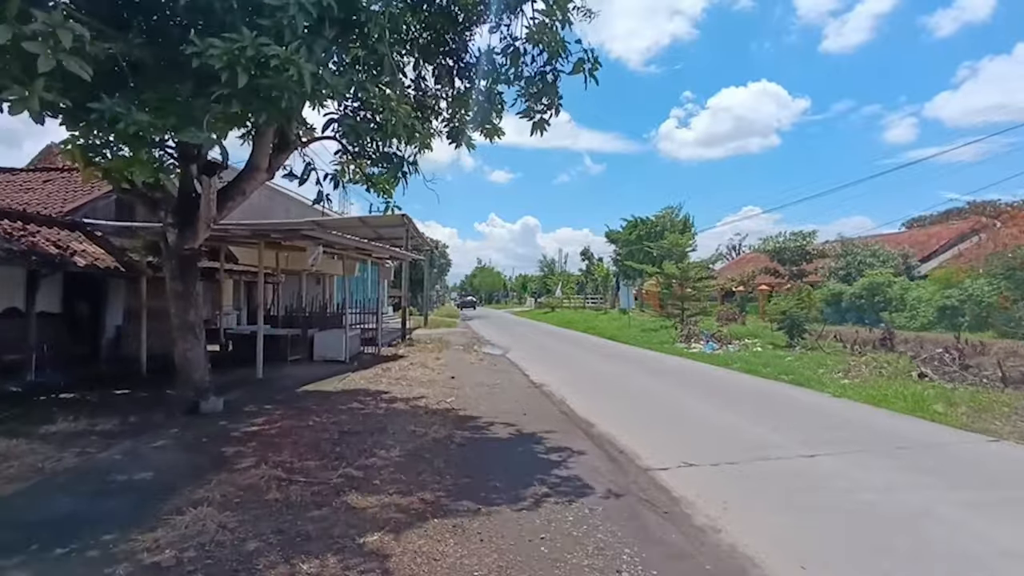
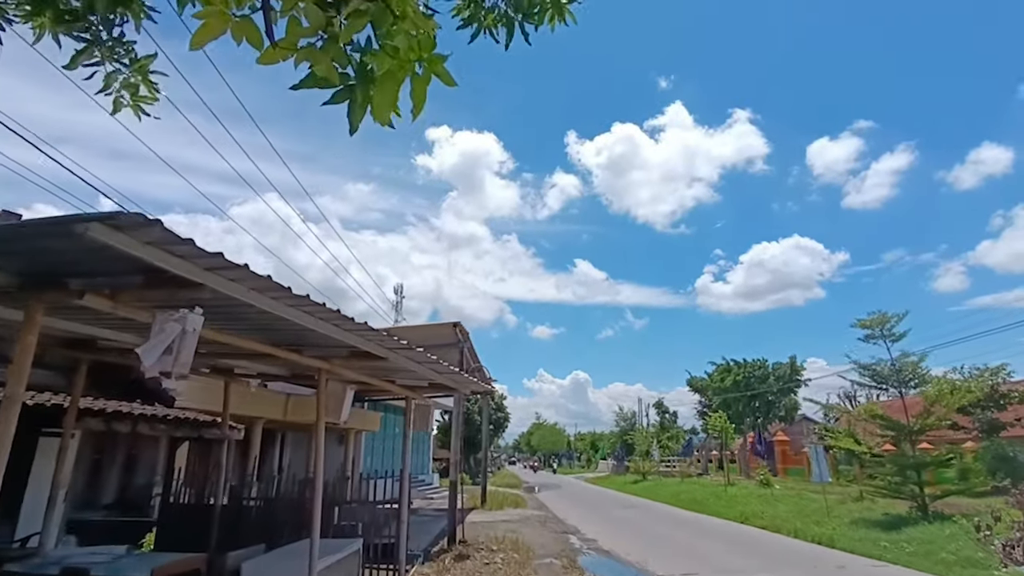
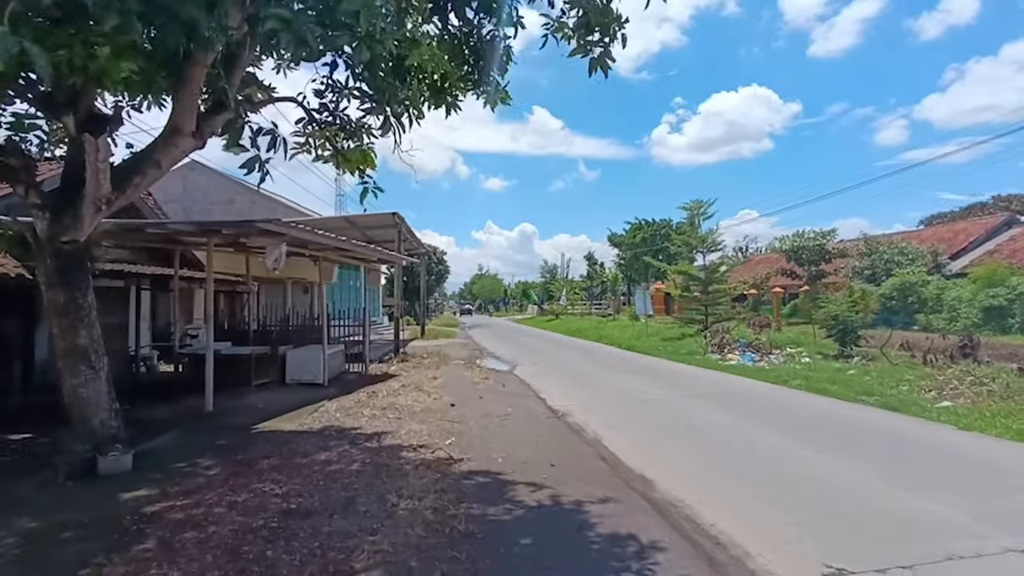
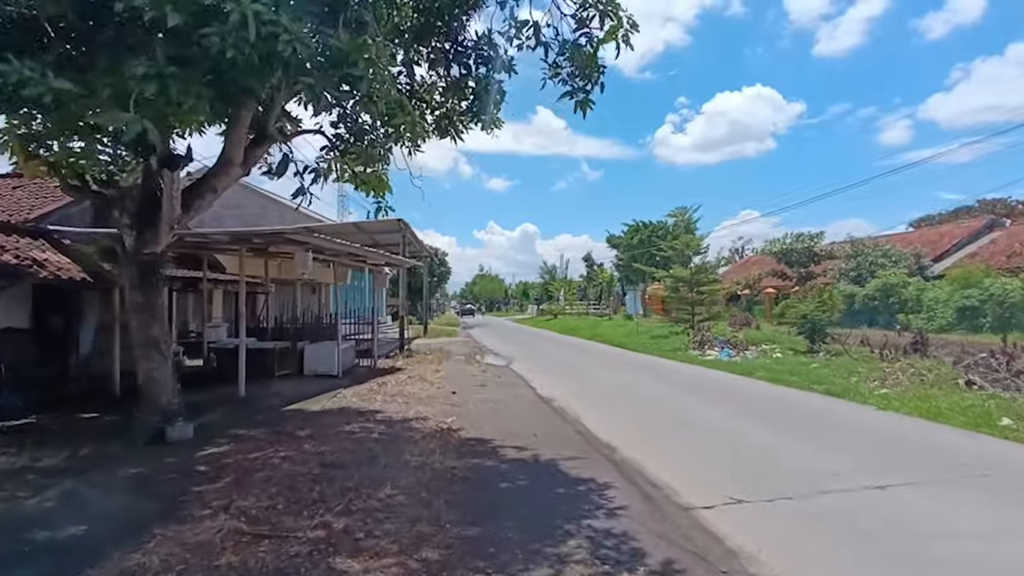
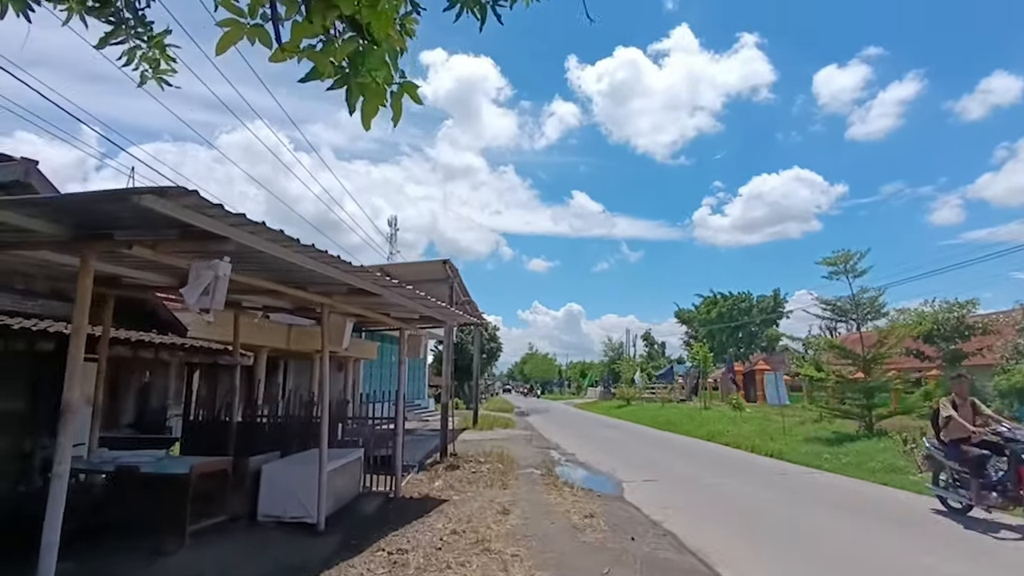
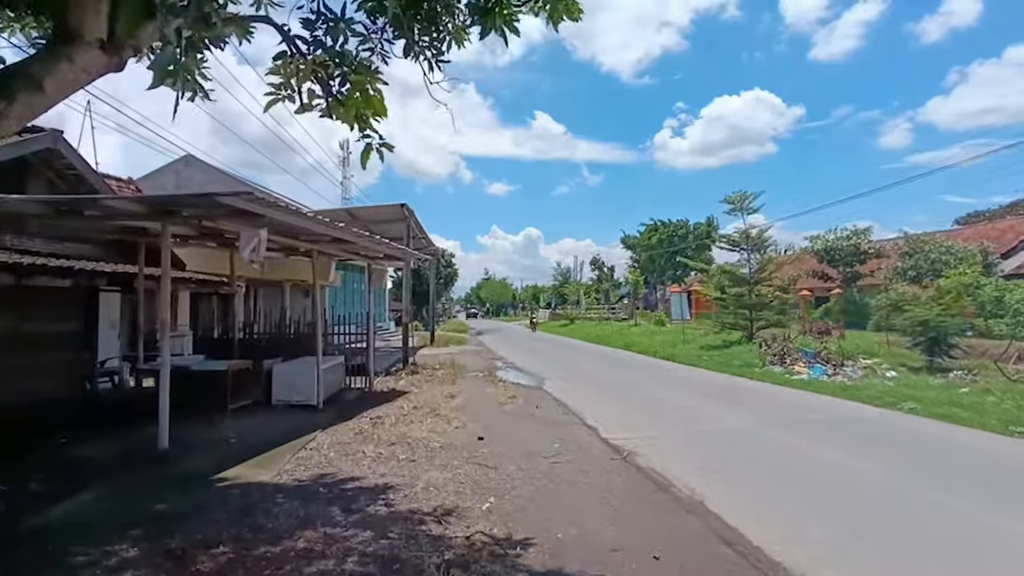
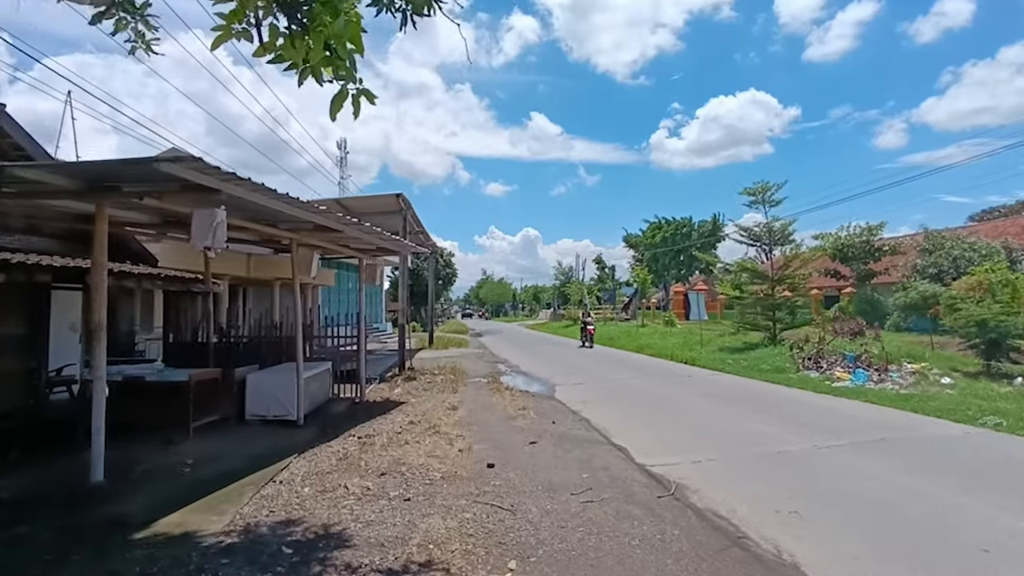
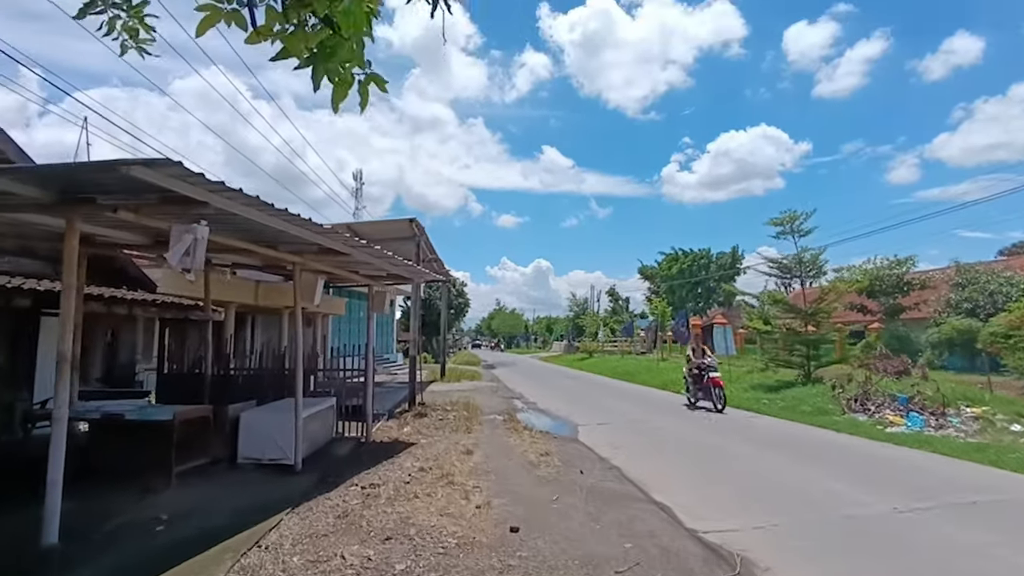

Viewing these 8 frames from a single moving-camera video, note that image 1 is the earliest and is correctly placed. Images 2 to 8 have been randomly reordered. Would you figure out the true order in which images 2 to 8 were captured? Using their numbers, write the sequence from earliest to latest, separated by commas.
4, 3, 6, 7, 8, 5, 2
